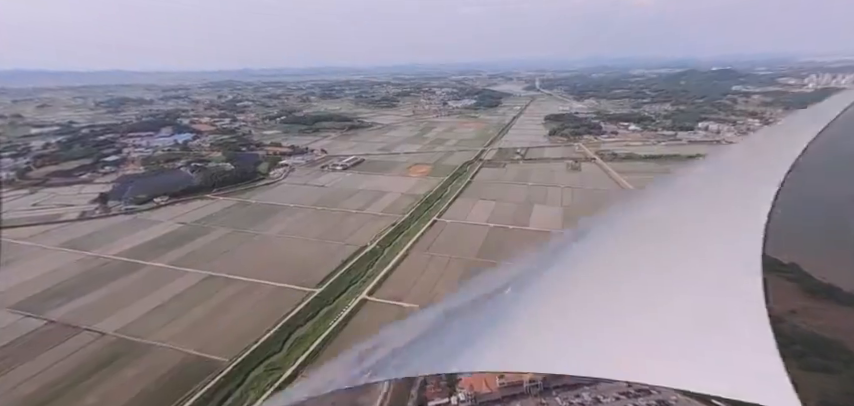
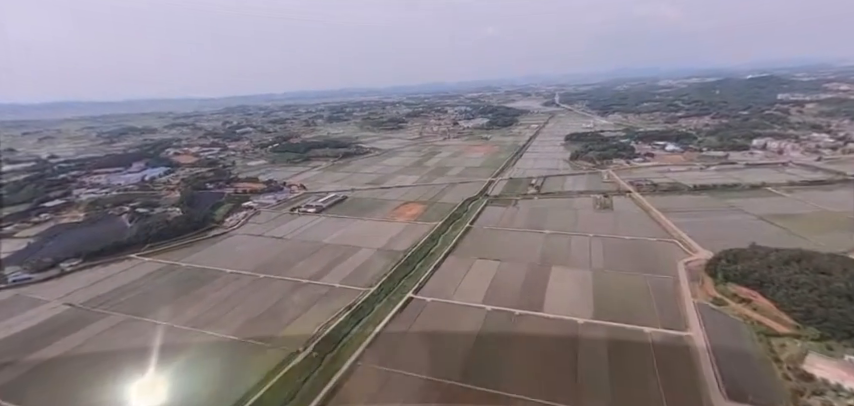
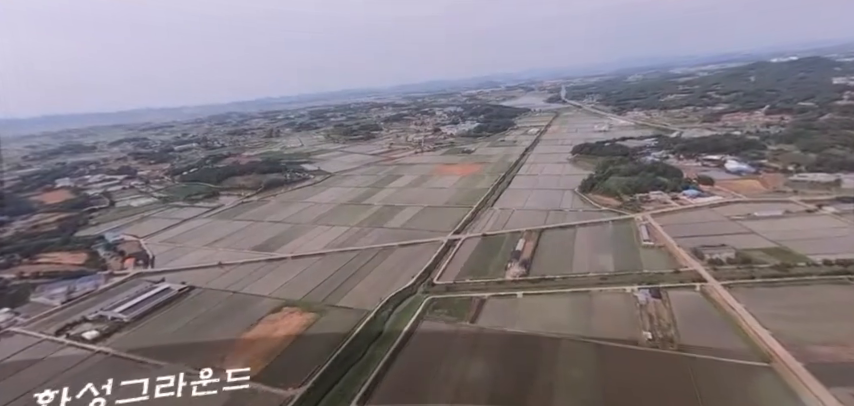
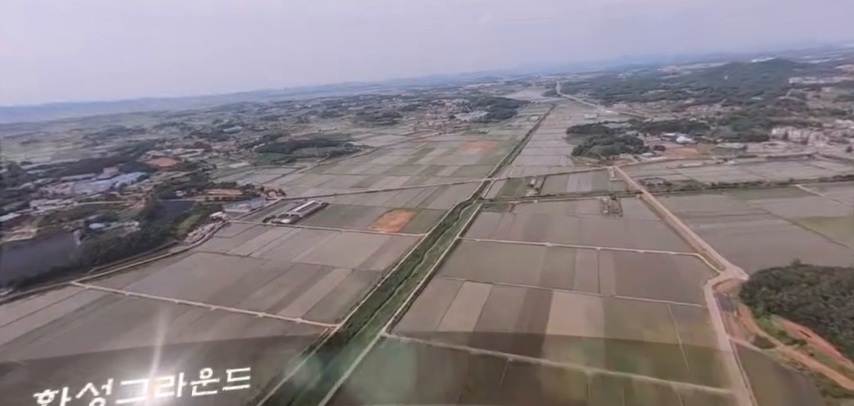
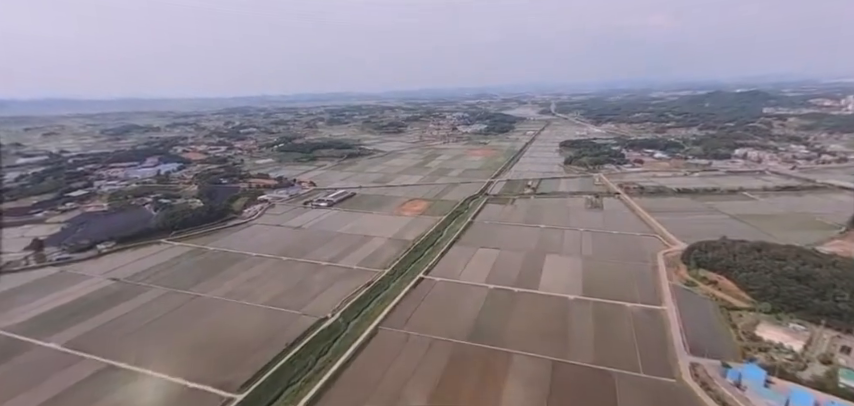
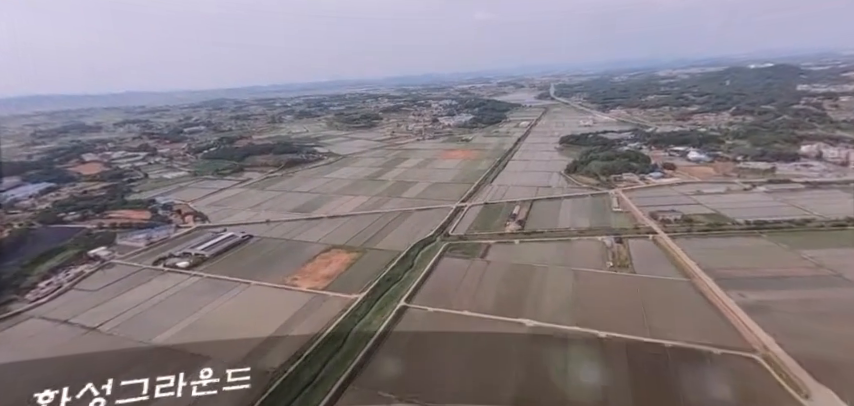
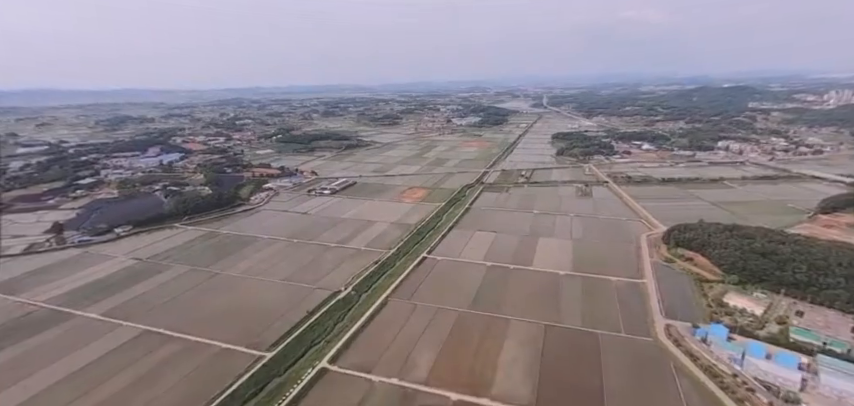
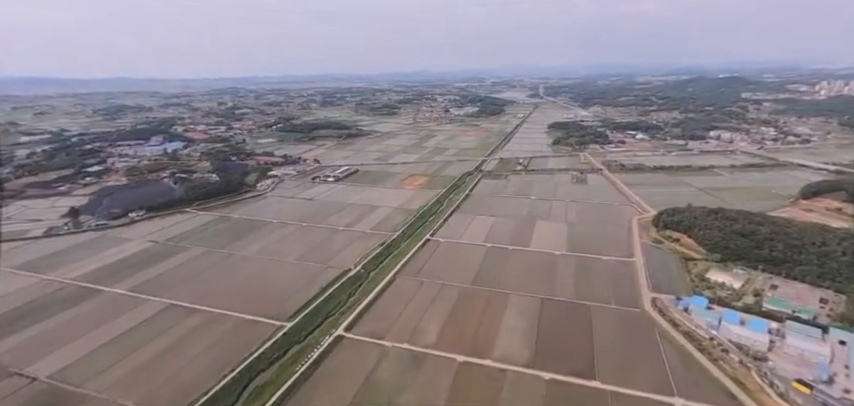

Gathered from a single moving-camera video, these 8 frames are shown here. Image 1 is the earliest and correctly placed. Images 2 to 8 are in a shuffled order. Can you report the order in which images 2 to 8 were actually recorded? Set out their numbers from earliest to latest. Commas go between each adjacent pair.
8, 7, 5, 2, 4, 6, 3
